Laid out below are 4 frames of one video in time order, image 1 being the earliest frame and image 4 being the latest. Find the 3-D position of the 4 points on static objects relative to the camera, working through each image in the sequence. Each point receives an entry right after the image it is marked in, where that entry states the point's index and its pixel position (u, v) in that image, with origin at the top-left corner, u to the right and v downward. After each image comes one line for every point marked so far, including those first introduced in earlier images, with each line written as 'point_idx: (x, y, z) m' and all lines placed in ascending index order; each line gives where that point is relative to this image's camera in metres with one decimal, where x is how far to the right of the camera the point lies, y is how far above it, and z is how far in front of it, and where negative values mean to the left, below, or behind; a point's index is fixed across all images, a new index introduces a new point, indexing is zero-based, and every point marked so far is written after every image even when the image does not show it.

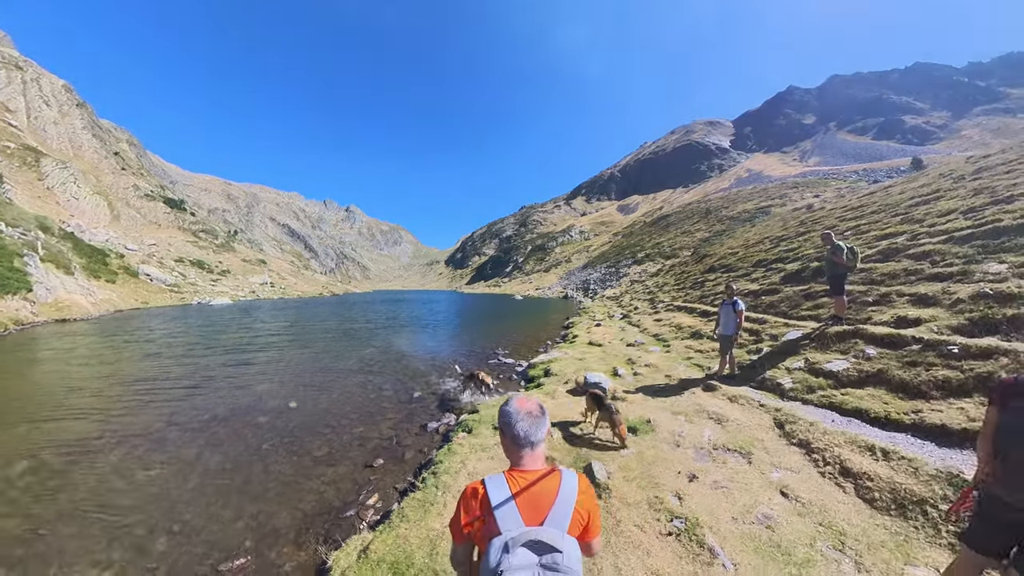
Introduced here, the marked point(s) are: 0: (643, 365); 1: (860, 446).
0: (+5.3, -3.1, +16.3) m
1: (+6.4, -2.9, +7.3) m
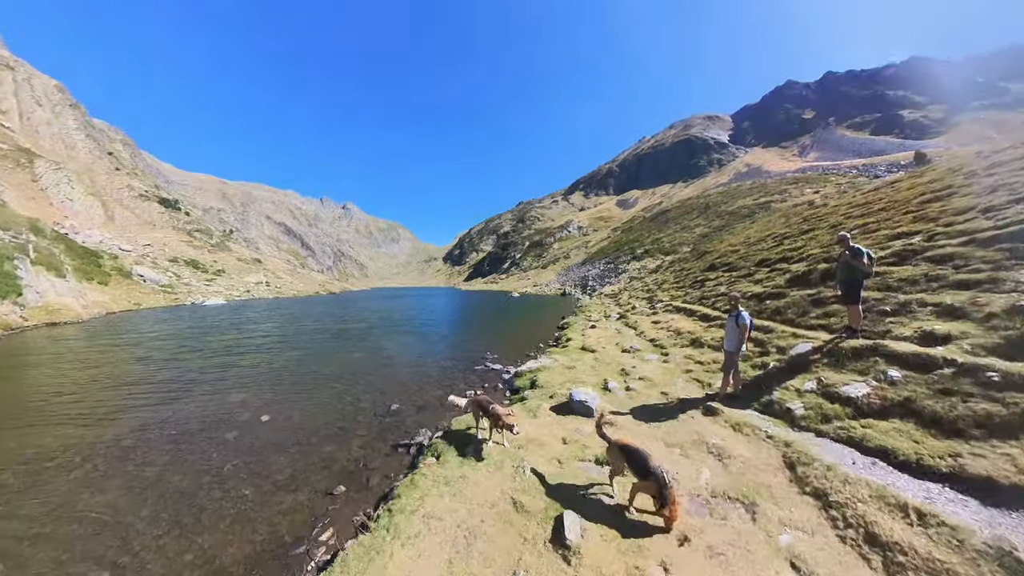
0: (+4.6, -3.4, +15.1) m
1: (+5.7, -3.3, +6.1) m
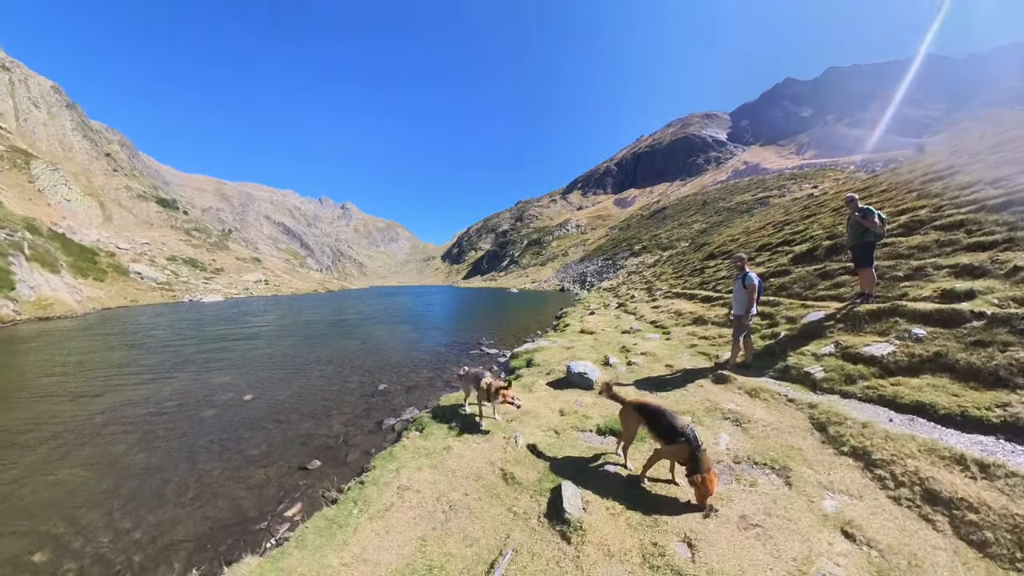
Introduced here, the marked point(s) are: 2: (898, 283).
0: (+4.5, -2.3, +14.1) m
1: (+5.6, -2.2, +5.2) m
2: (+12.7, +0.1, +13.0) m
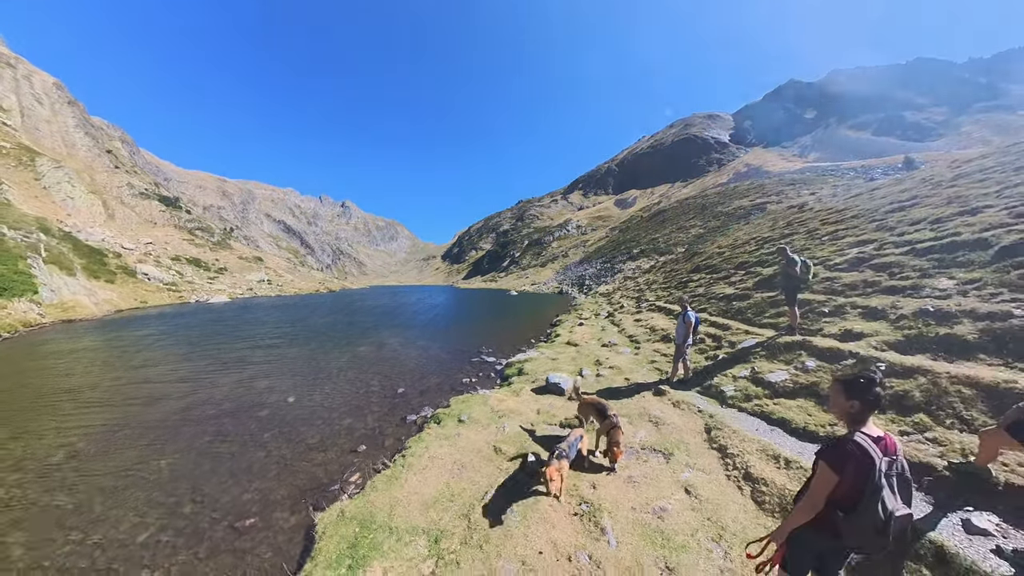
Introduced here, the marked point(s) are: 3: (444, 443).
0: (+4.1, -3.5, +17.2) m
1: (+5.3, -3.4, +8.3) m
2: (+12.4, -1.1, +16.1) m
3: (-1.9, -4.4, +10.7) m
